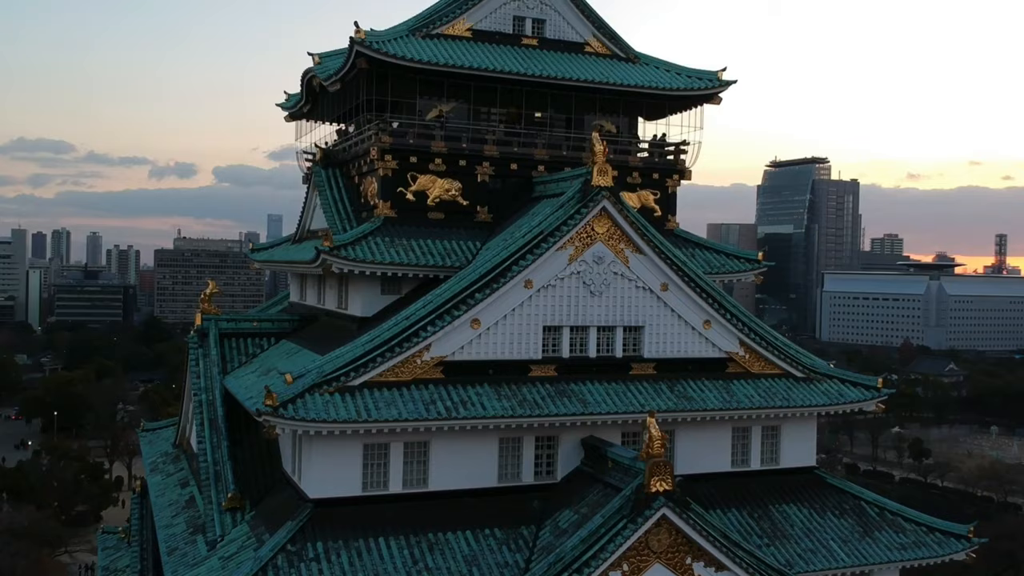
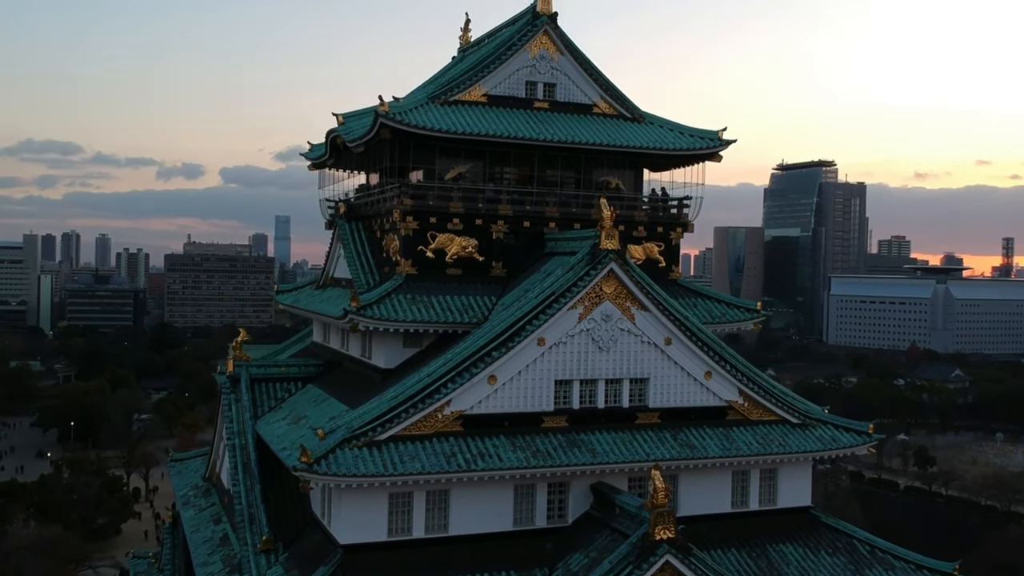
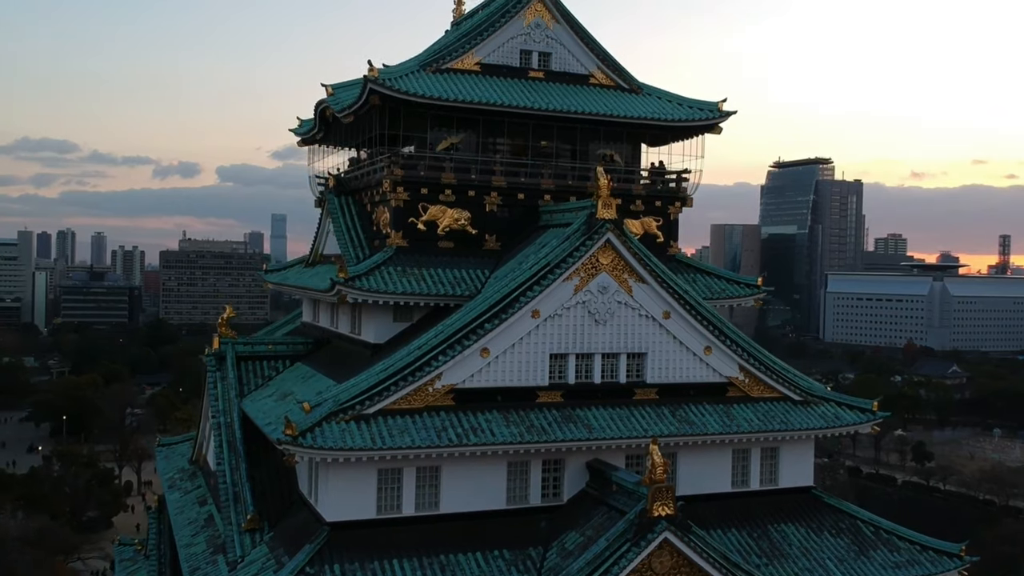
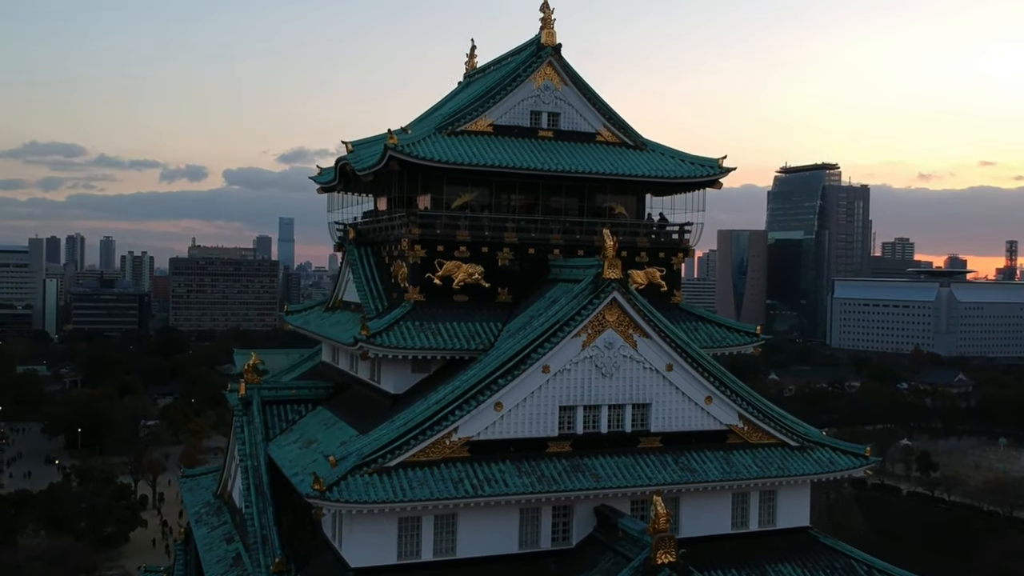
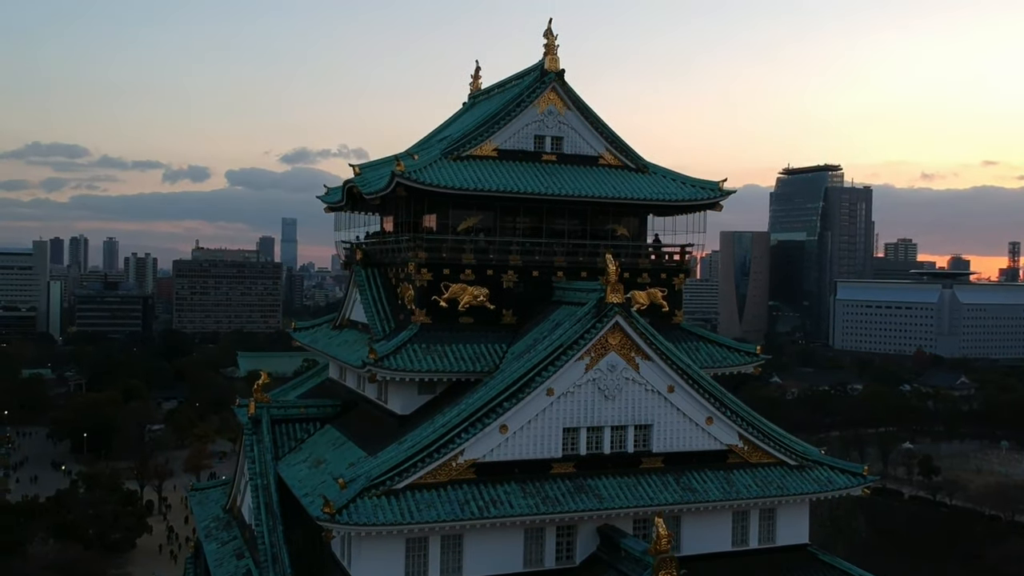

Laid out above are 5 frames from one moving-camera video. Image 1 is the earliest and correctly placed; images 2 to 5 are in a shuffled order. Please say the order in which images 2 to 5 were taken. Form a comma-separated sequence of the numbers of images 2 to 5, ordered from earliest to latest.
3, 2, 4, 5
